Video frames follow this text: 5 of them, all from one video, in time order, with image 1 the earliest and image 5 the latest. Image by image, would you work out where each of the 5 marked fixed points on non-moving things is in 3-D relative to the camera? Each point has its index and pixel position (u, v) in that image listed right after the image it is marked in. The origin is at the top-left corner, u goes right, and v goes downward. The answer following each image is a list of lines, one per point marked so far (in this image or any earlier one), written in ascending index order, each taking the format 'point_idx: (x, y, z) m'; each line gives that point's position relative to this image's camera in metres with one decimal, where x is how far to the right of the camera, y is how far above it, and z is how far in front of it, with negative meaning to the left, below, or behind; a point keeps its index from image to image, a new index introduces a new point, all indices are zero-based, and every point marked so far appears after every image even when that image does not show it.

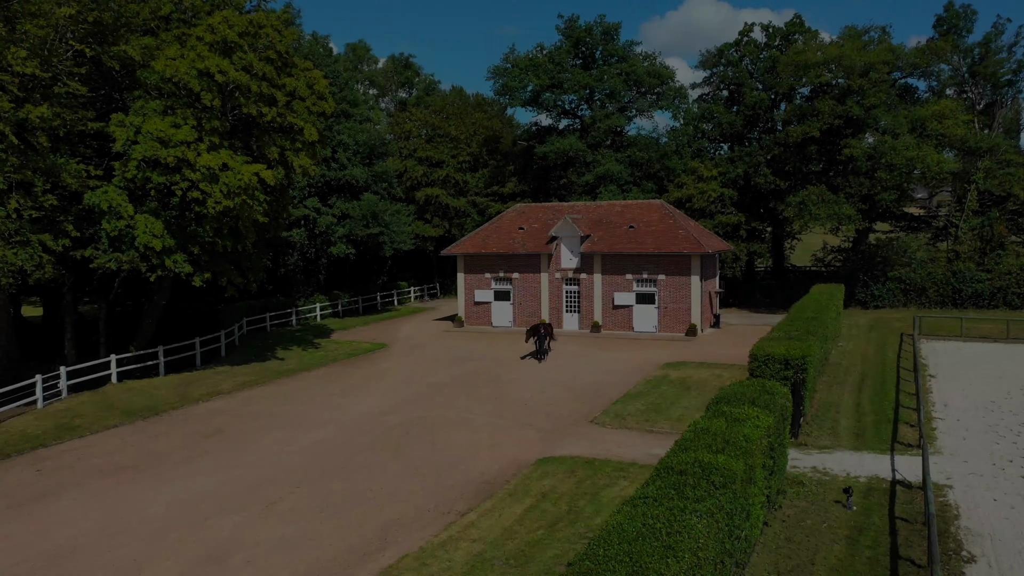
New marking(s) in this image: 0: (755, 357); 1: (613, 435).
0: (+3.1, -0.9, +16.4) m
1: (+1.3, -1.9, +16.9) m
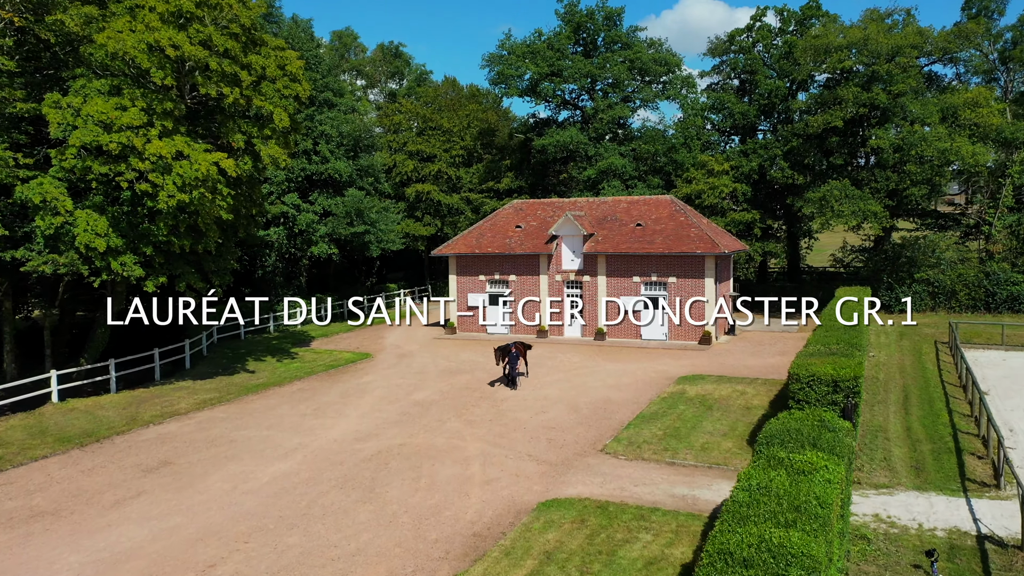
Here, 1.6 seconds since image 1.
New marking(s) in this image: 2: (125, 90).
0: (+3.0, -1.0, +13.9) m
1: (+1.3, -2.0, +14.4) m
2: (-5.2, +2.7, +17.5) m
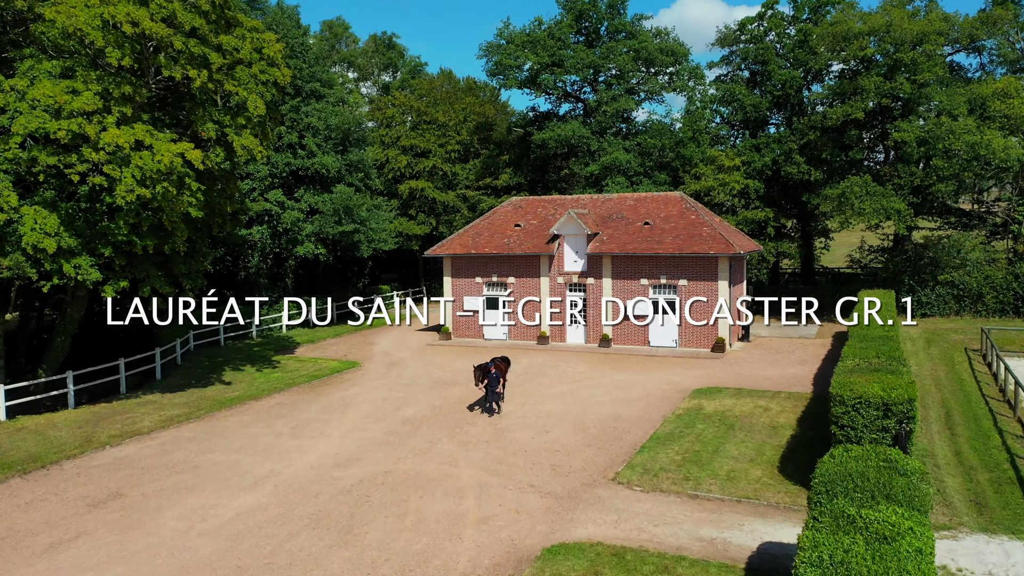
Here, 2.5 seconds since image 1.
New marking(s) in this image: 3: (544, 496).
0: (+3.0, -1.0, +12.0) m
1: (+1.3, -2.1, +12.5) m
2: (-5.2, +2.6, +15.7) m
3: (+0.3, -2.1, +12.9) m
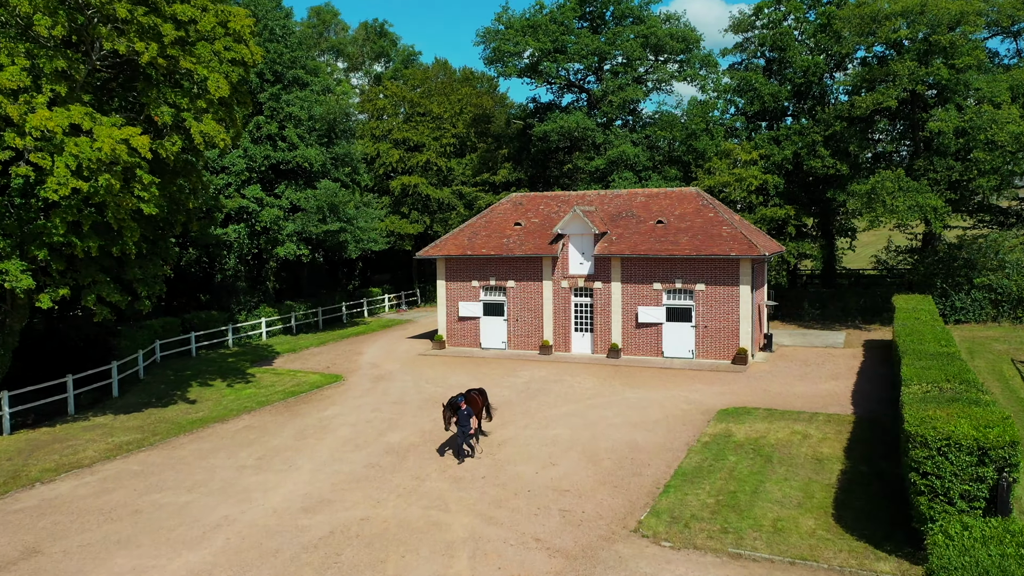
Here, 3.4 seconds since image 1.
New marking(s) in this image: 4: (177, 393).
0: (+3.1, -1.1, +9.7) m
1: (+1.3, -2.2, +10.2) m
2: (-5.2, +2.5, +13.3) m
3: (+0.3, -2.2, +10.5) m
4: (-5.0, -1.6, +19.4) m
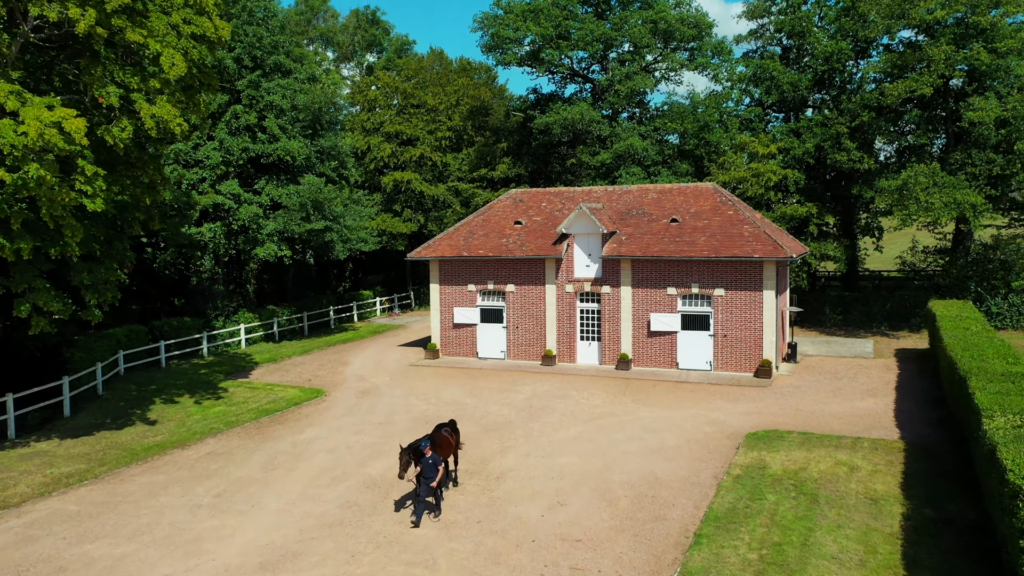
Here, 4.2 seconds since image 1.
0: (+3.1, -1.2, +7.6) m
1: (+1.3, -2.3, +8.1) m
2: (-5.2, +2.4, +11.2) m
3: (+0.3, -2.3, +8.4) m
4: (-5.0, -1.6, +17.3) m
